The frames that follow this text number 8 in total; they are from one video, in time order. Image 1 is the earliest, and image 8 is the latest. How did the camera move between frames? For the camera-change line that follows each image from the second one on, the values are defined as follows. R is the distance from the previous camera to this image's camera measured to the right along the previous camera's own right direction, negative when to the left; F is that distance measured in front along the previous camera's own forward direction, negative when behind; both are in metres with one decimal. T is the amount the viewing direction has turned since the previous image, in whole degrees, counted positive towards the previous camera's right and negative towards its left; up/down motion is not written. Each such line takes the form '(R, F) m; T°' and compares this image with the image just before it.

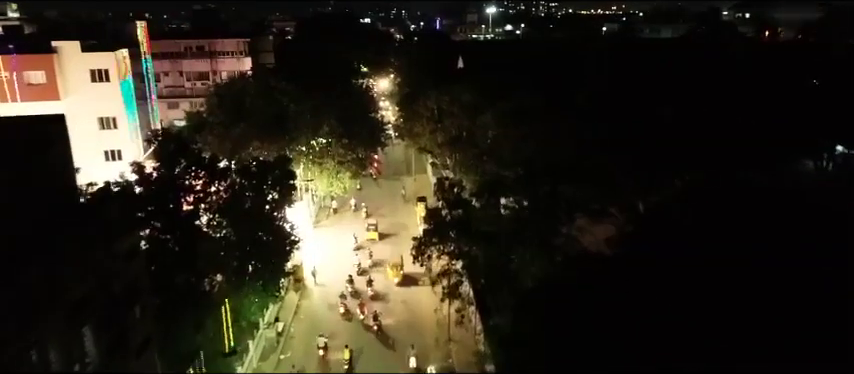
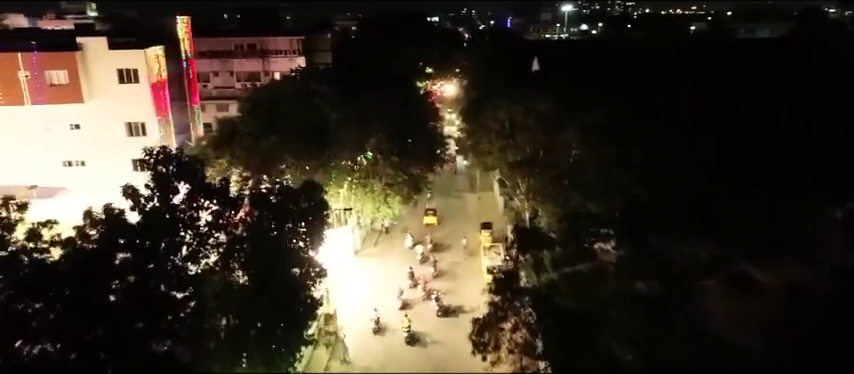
(-0.1, +4.4) m; -6°
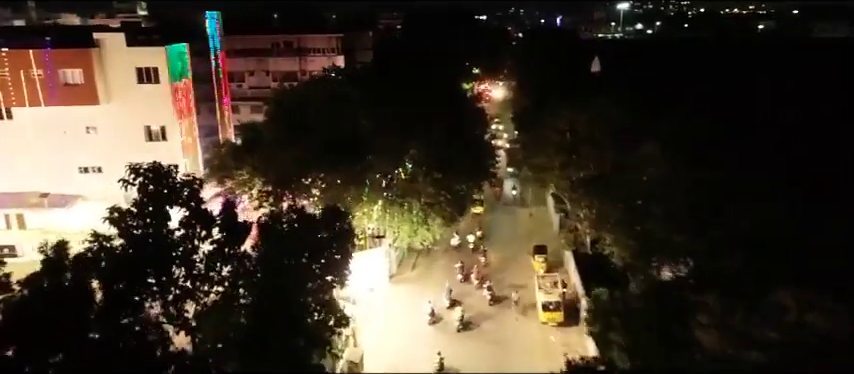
(-0.1, +2.9) m; -4°
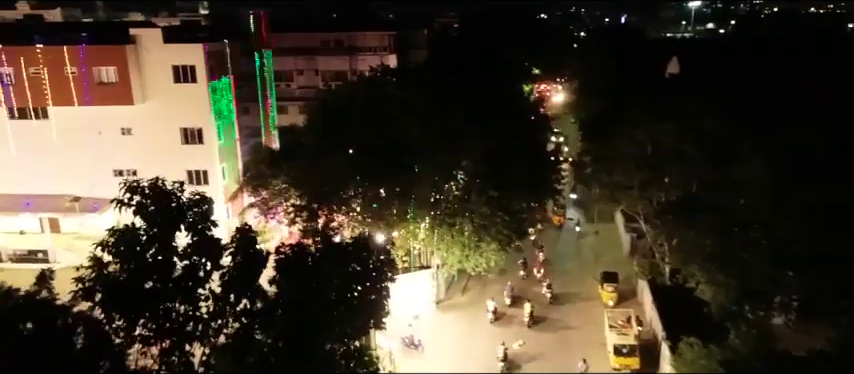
(0.0, +2.3) m; -5°
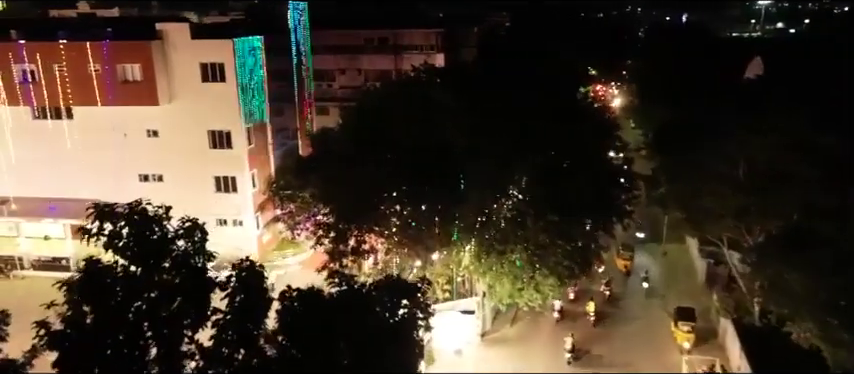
(0.0, +2.2) m; -4°
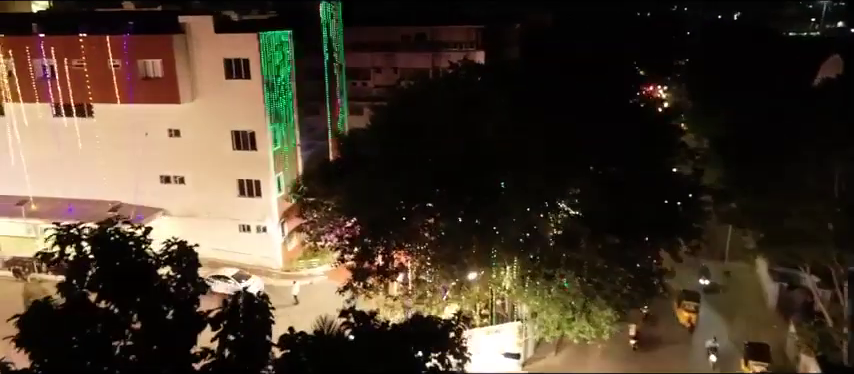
(0.0, +1.6) m; -3°
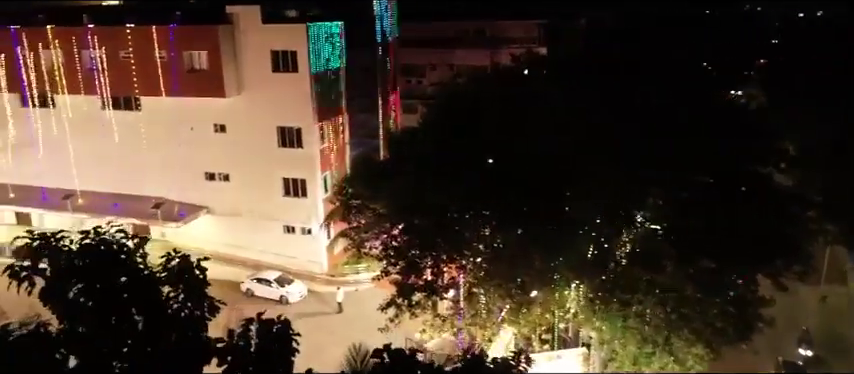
(0.0, +1.4) m; -5°
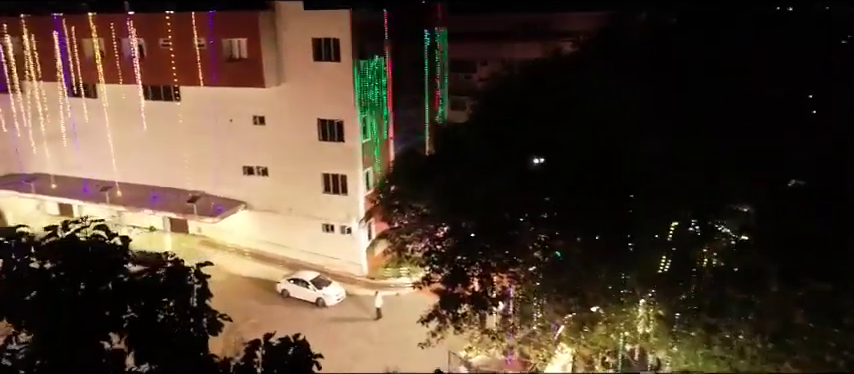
(-0.1, +1.2) m; -4°
